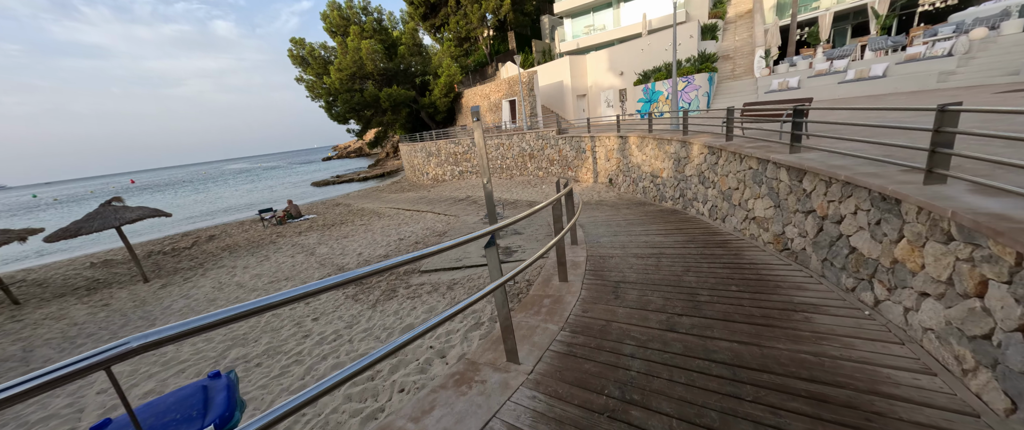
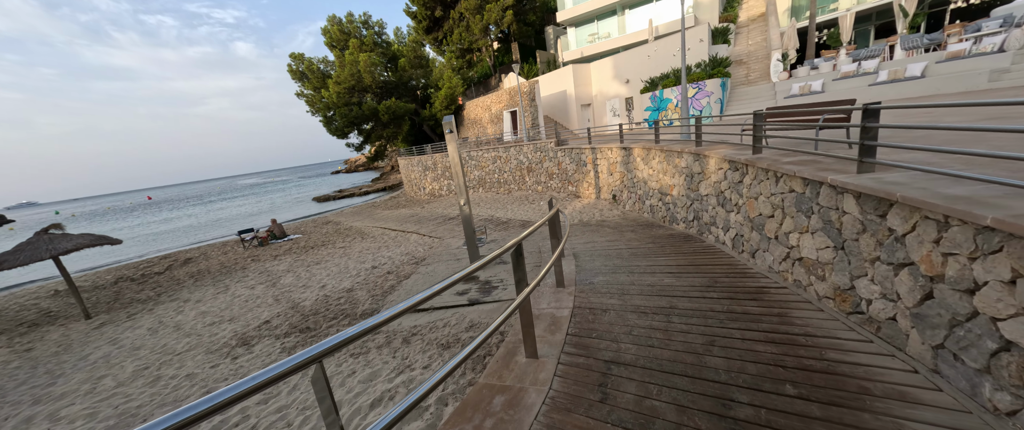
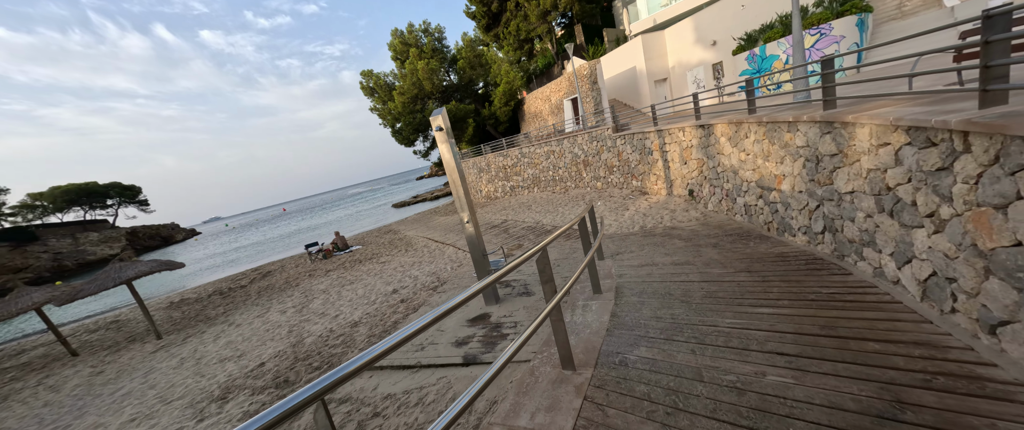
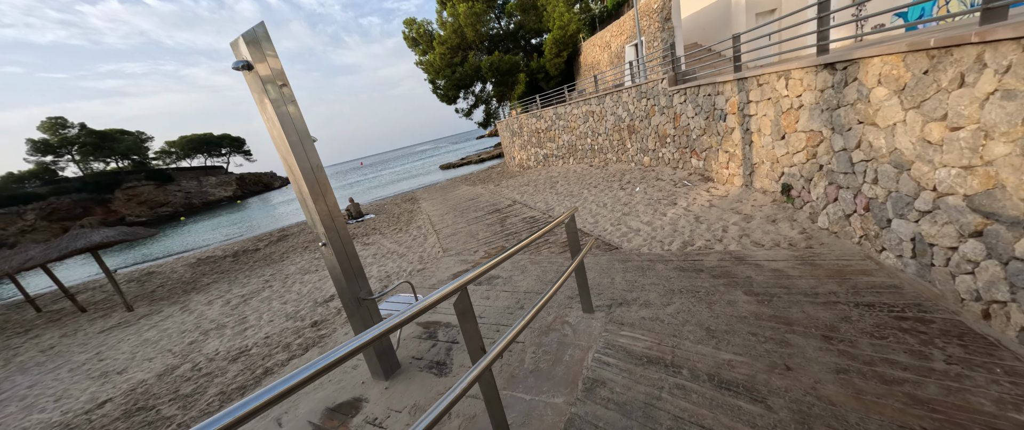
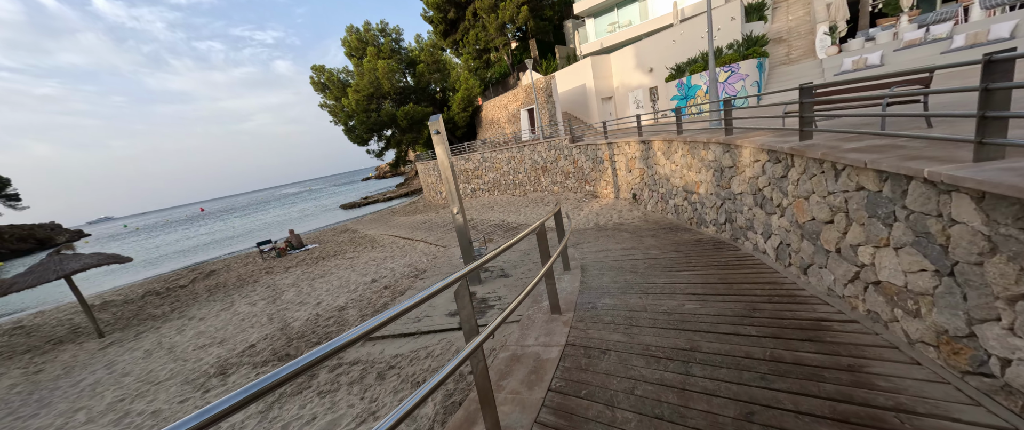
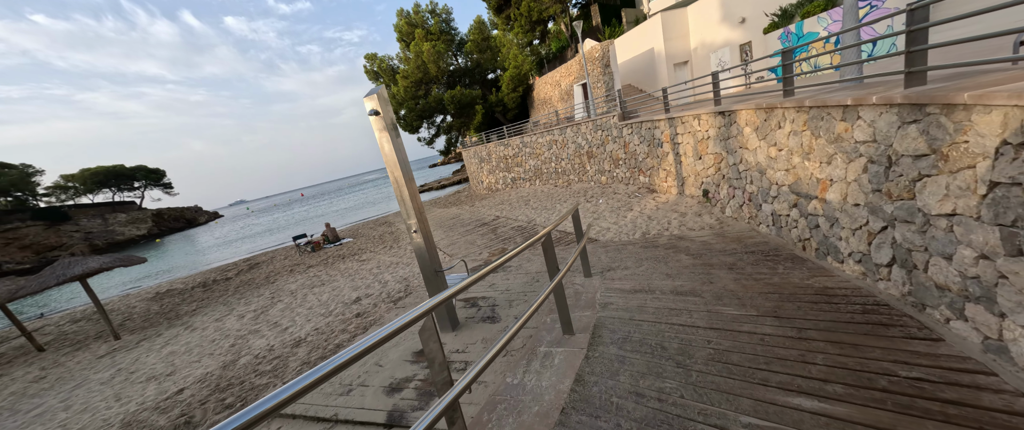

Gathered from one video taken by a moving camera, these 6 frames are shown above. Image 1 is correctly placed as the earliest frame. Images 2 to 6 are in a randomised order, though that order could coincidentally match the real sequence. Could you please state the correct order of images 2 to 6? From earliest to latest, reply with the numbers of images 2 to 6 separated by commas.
2, 5, 3, 6, 4
